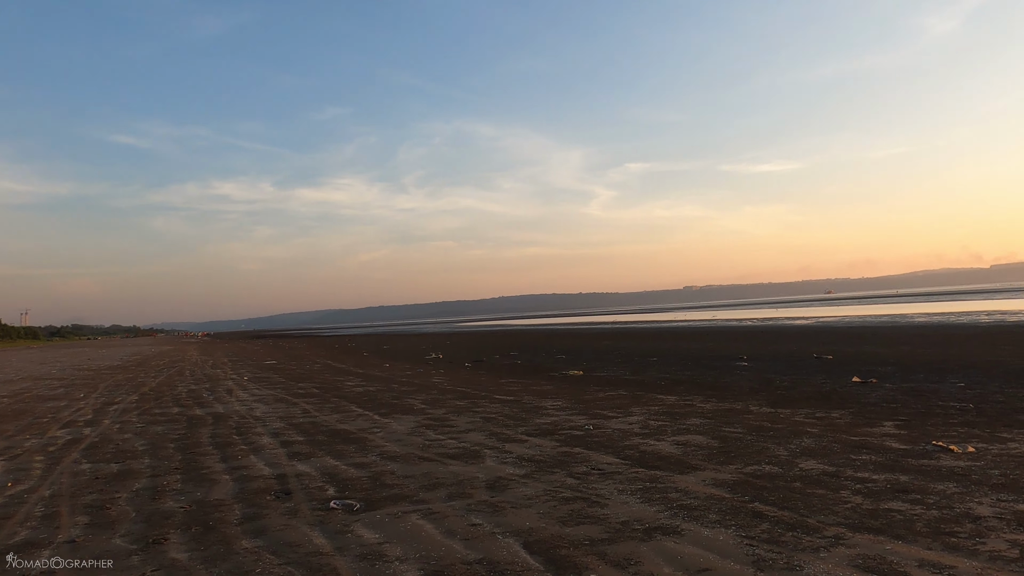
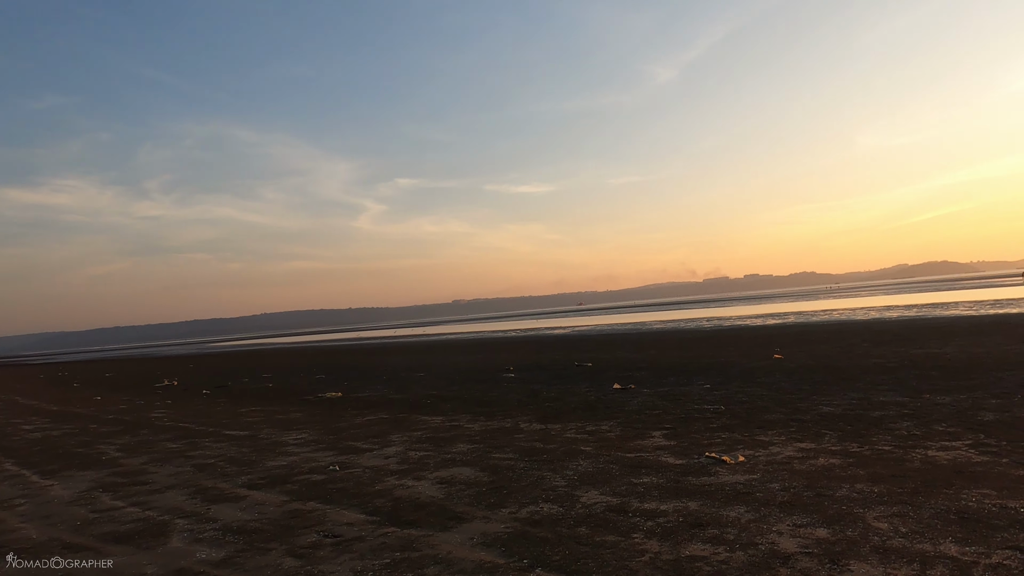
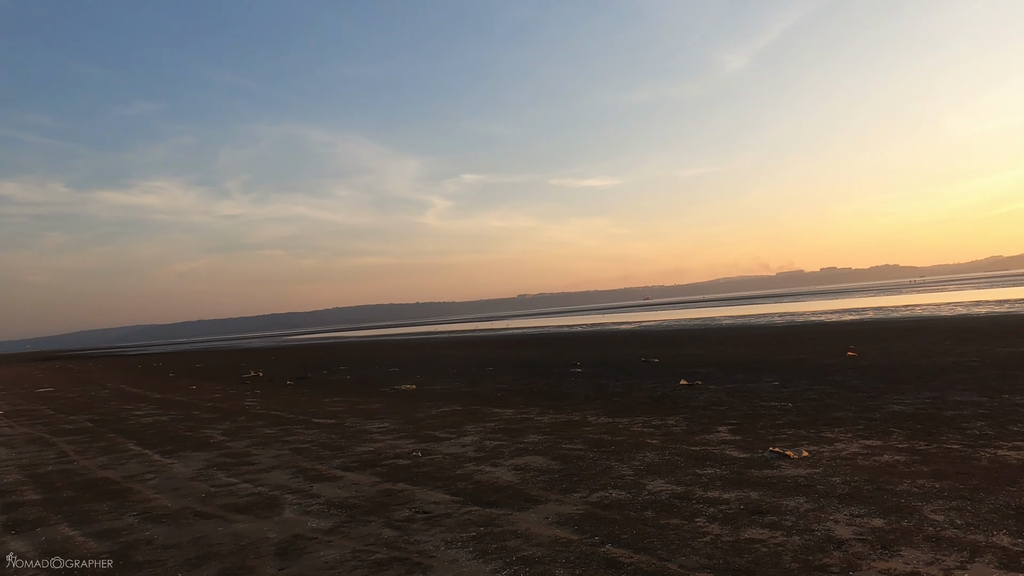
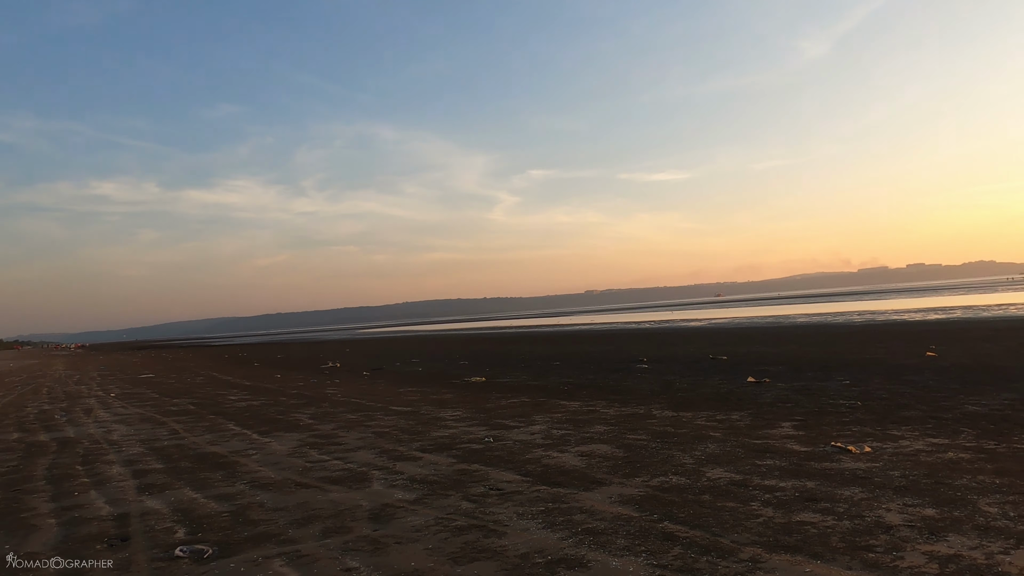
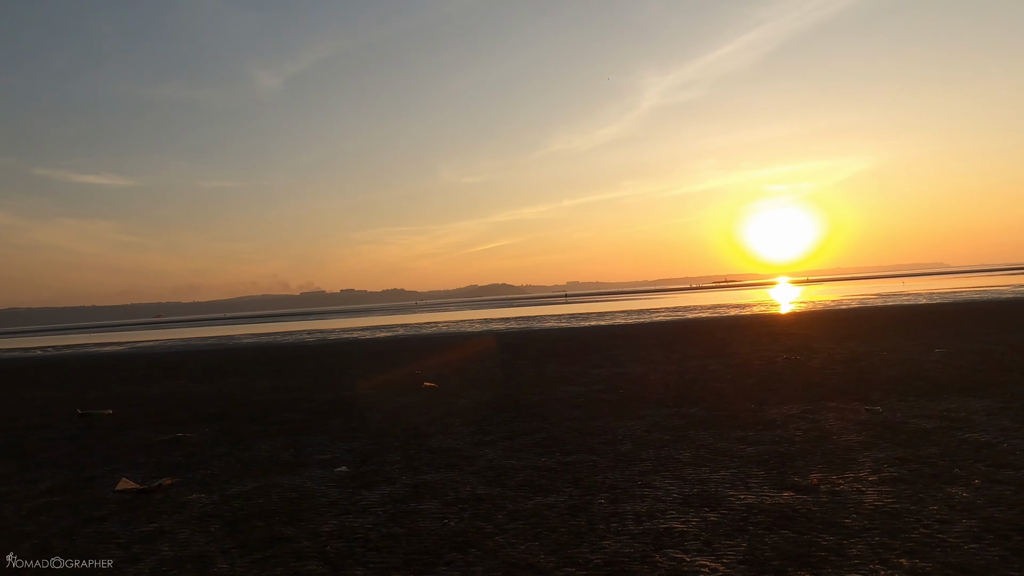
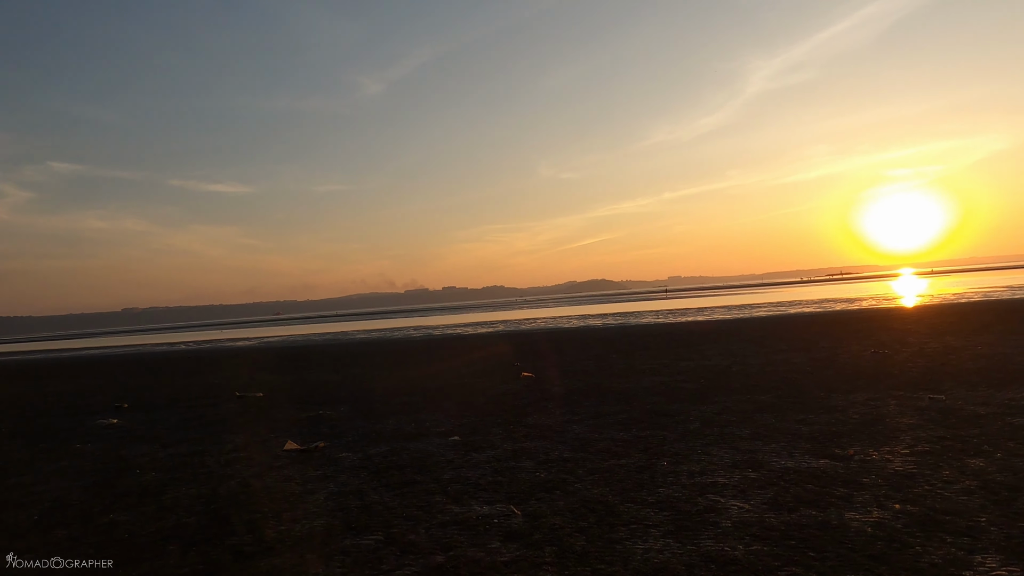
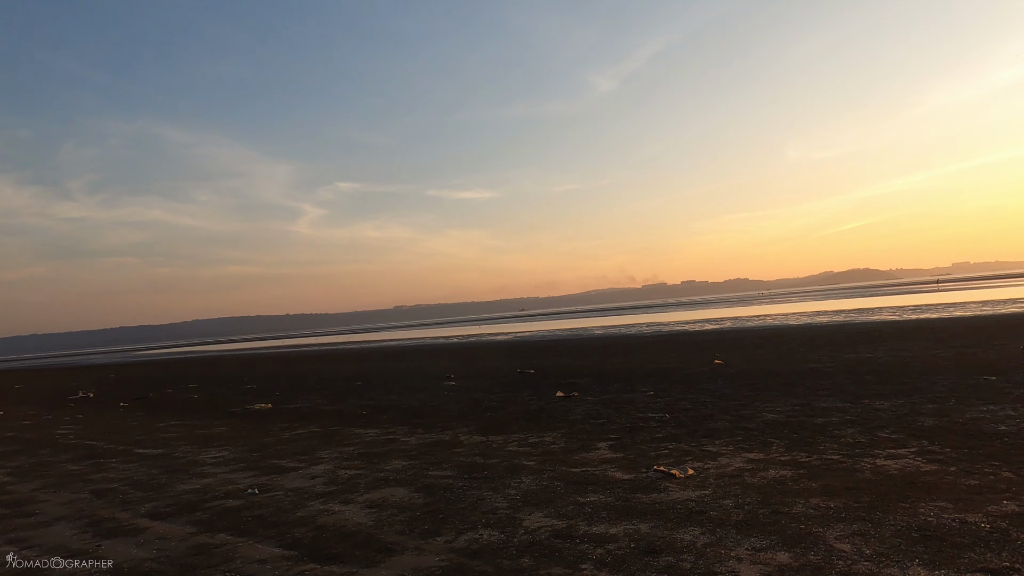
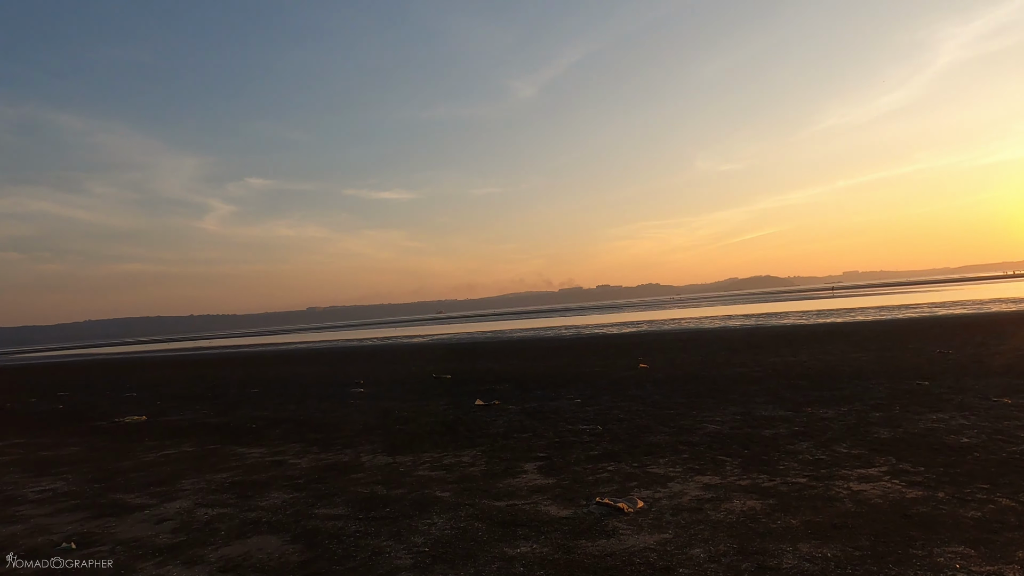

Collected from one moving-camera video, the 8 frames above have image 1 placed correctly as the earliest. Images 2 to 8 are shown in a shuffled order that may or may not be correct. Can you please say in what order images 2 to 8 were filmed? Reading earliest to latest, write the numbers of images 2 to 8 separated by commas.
4, 3, 2, 7, 8, 6, 5
